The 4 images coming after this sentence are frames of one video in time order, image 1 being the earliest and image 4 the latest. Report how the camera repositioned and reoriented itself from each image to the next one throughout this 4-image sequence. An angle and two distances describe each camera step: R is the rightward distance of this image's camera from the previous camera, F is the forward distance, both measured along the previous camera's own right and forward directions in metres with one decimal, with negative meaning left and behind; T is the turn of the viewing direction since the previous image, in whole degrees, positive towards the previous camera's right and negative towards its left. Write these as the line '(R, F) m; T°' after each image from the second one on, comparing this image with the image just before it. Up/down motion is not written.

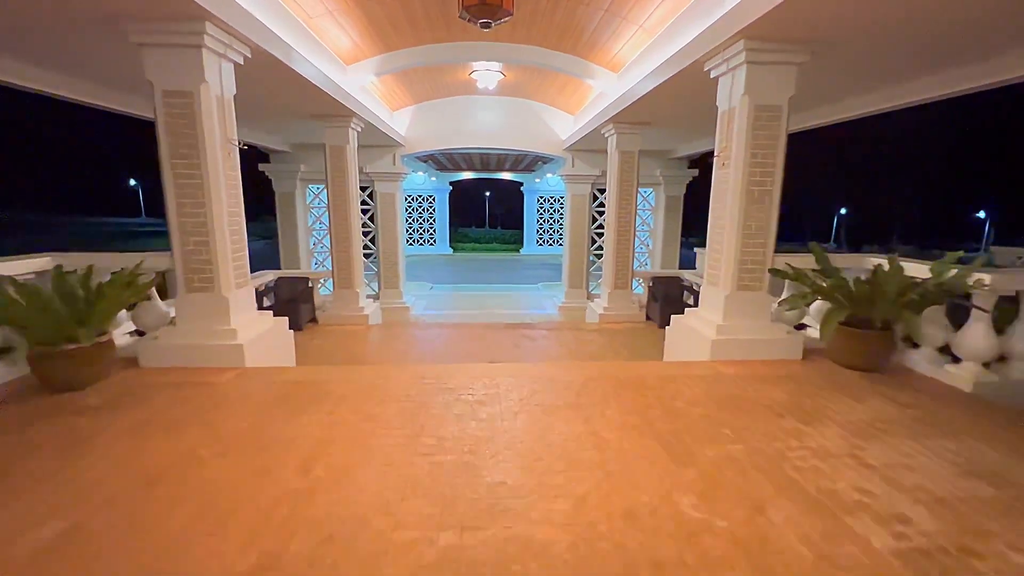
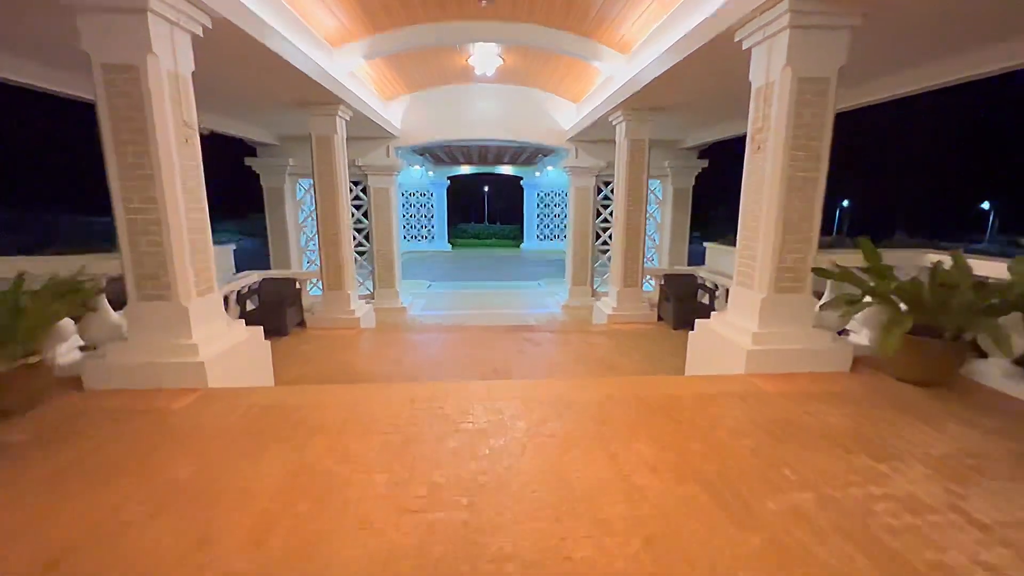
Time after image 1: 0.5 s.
(0.0, +0.3) m; 0°
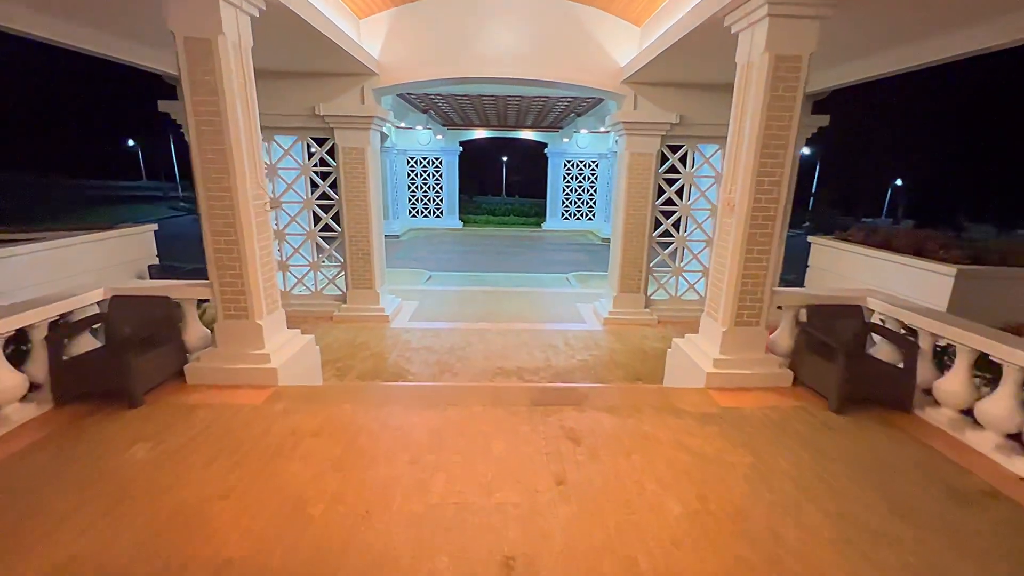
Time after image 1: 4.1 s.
(-0.1, +2.0) m; -2°
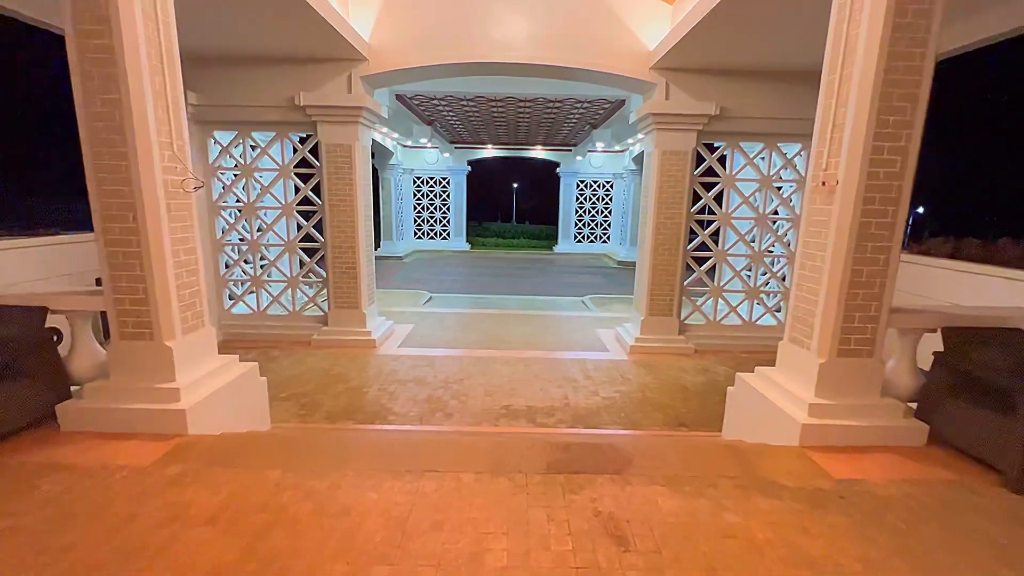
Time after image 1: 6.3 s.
(0.0, +0.8) m; -1°
